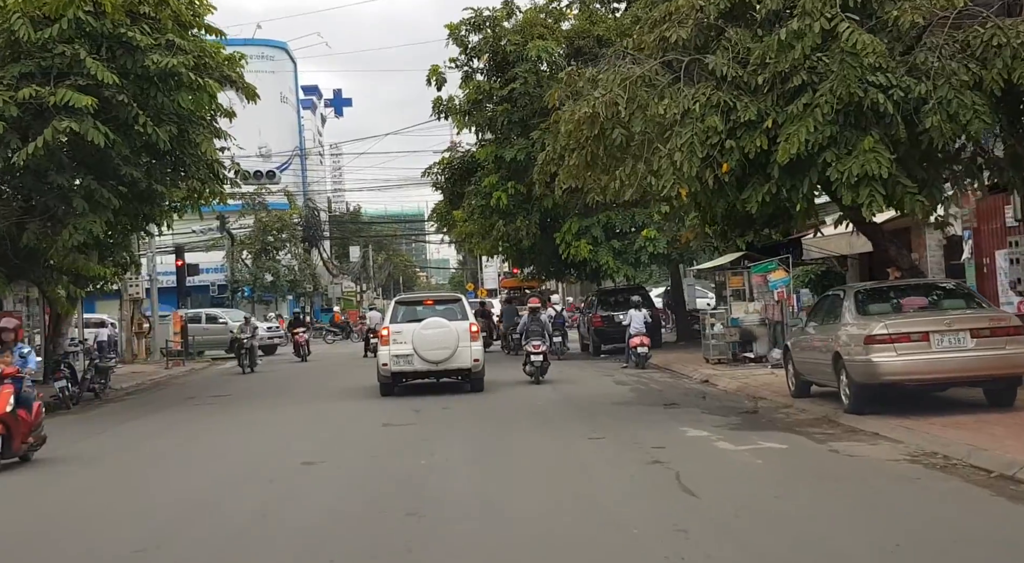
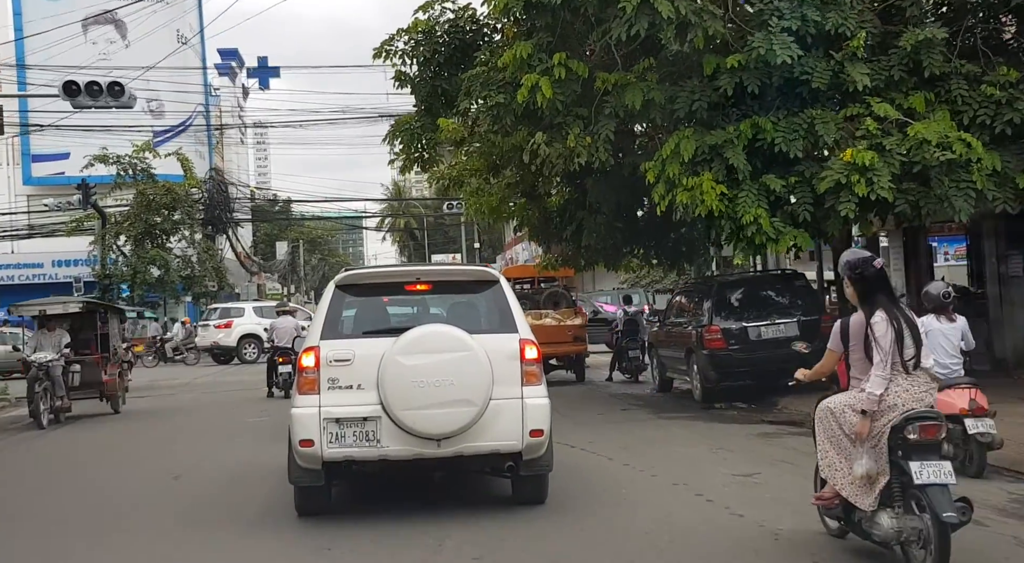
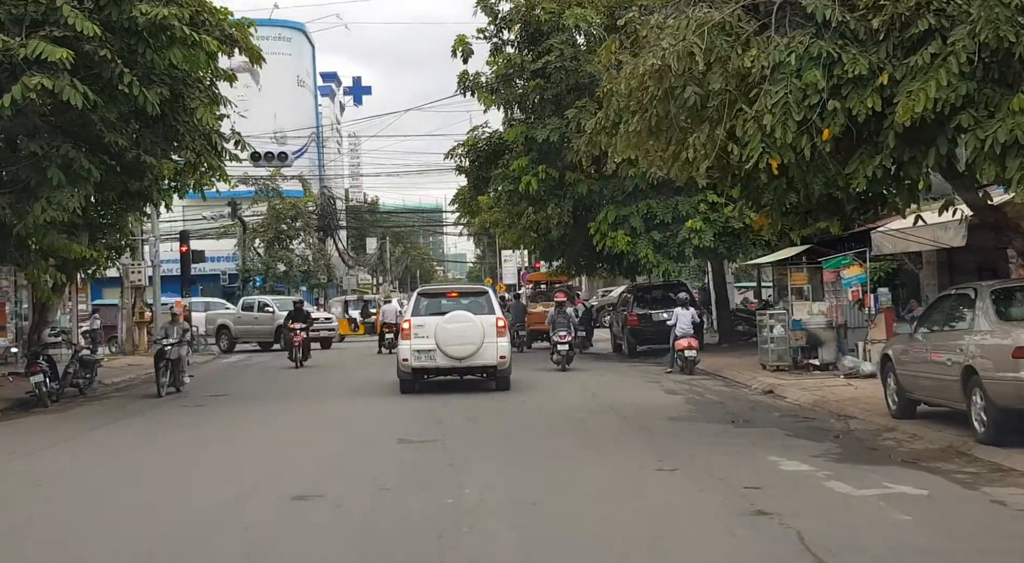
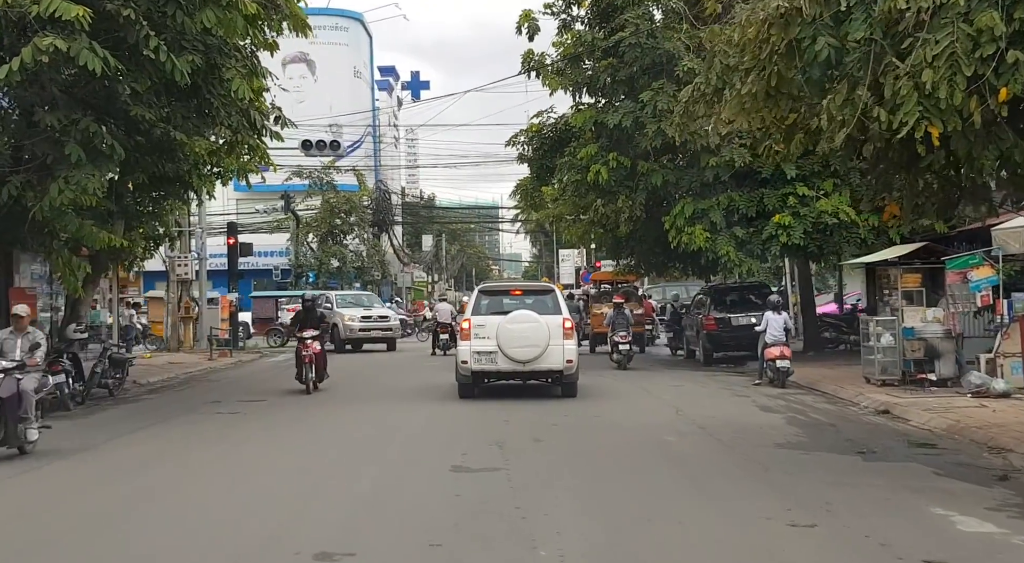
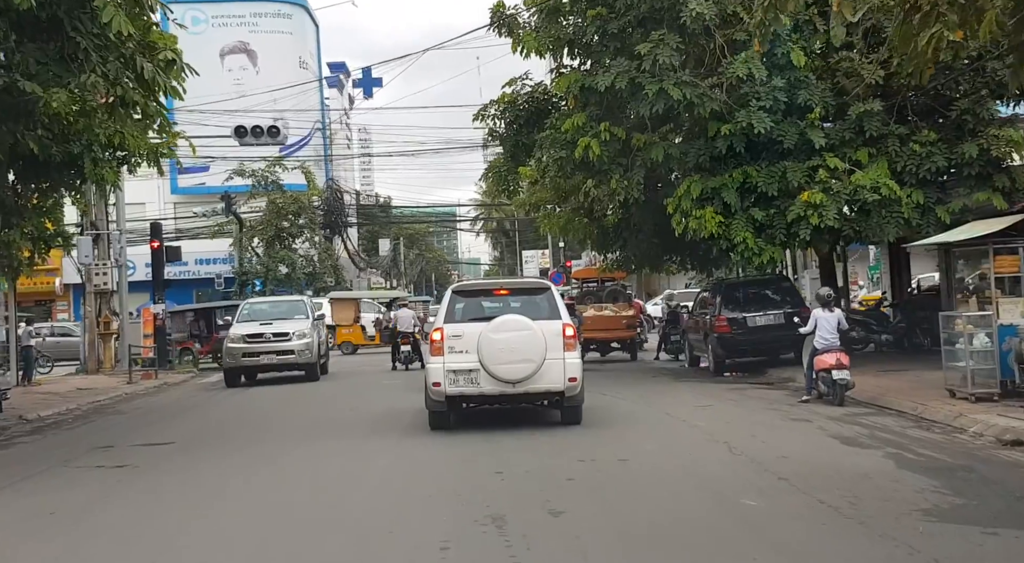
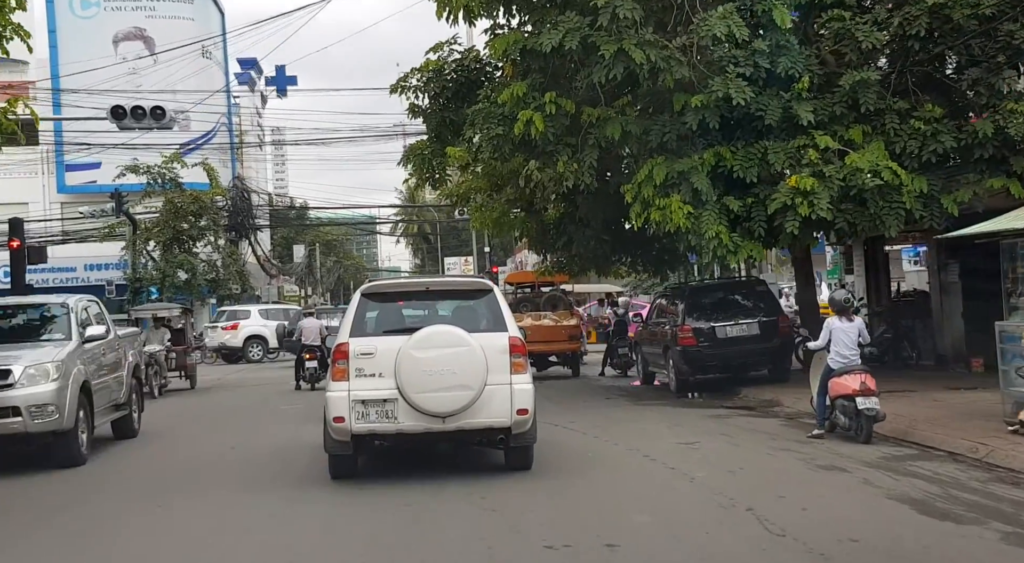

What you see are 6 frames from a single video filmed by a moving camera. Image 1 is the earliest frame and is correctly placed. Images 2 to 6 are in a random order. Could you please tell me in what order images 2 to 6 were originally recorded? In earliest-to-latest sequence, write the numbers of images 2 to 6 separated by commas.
3, 4, 5, 6, 2
